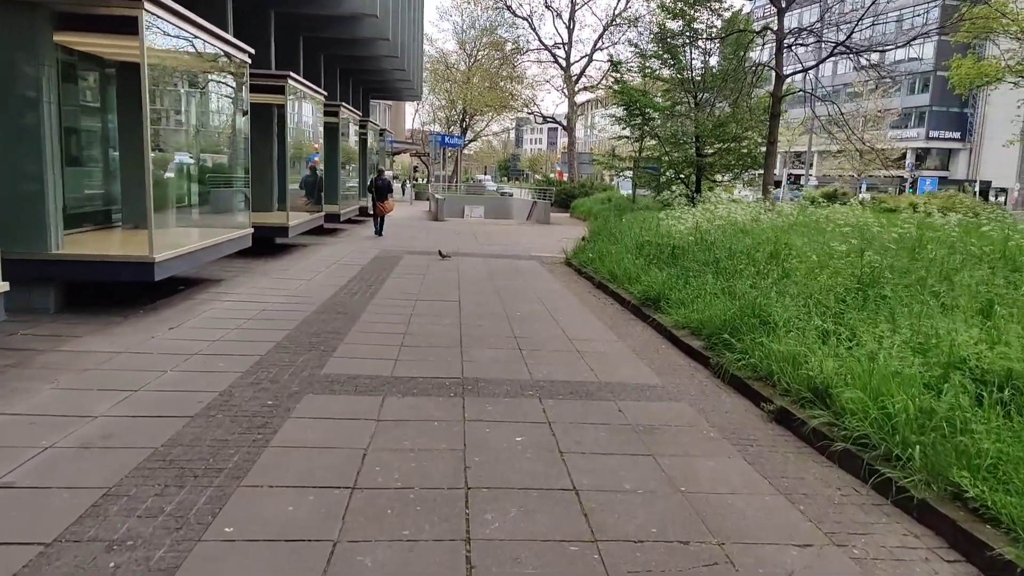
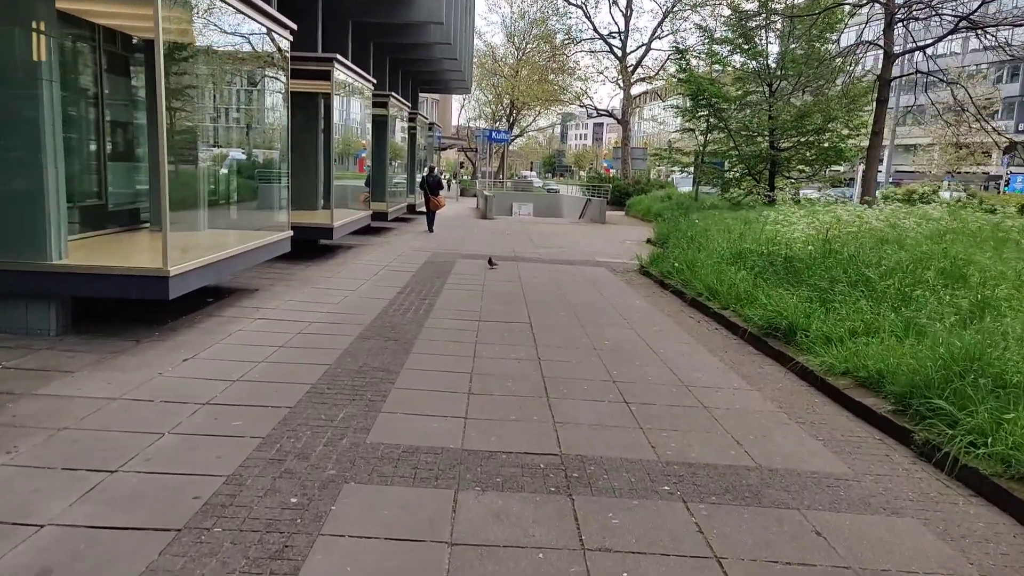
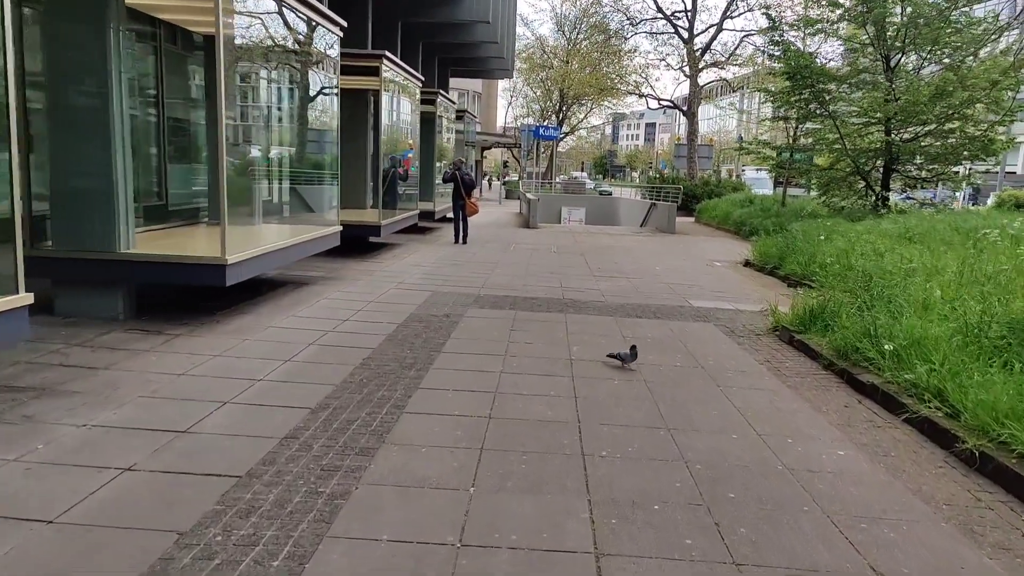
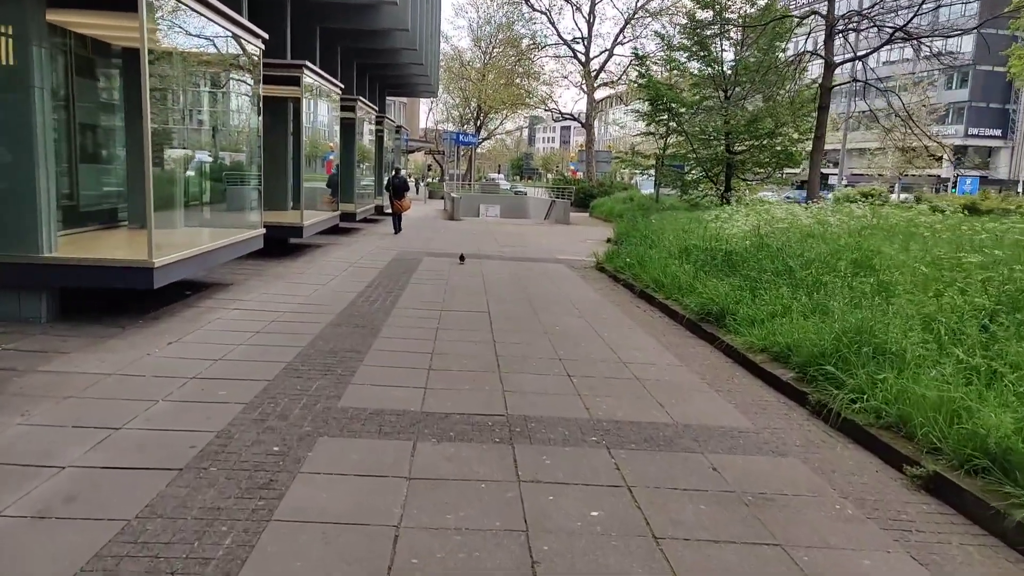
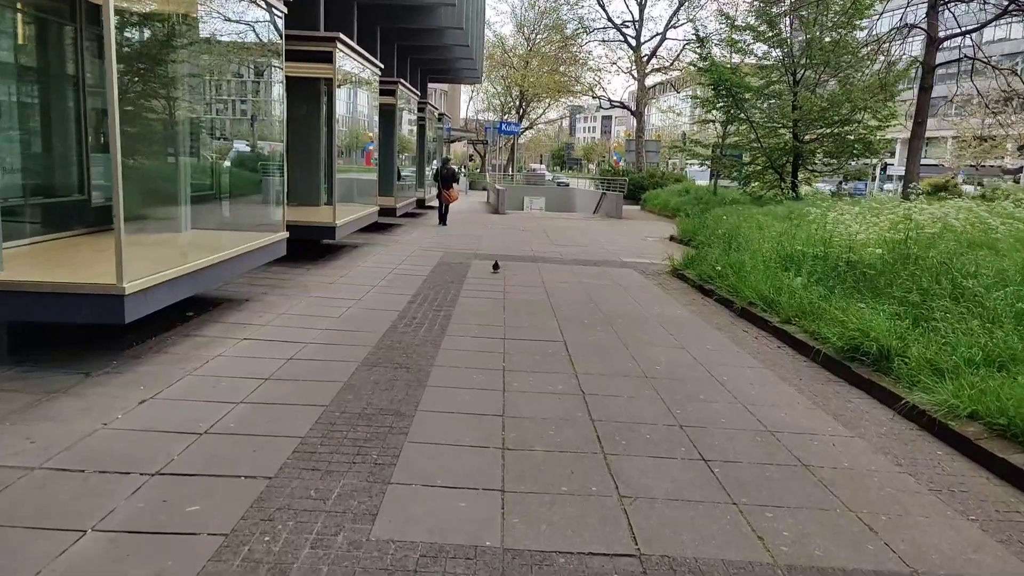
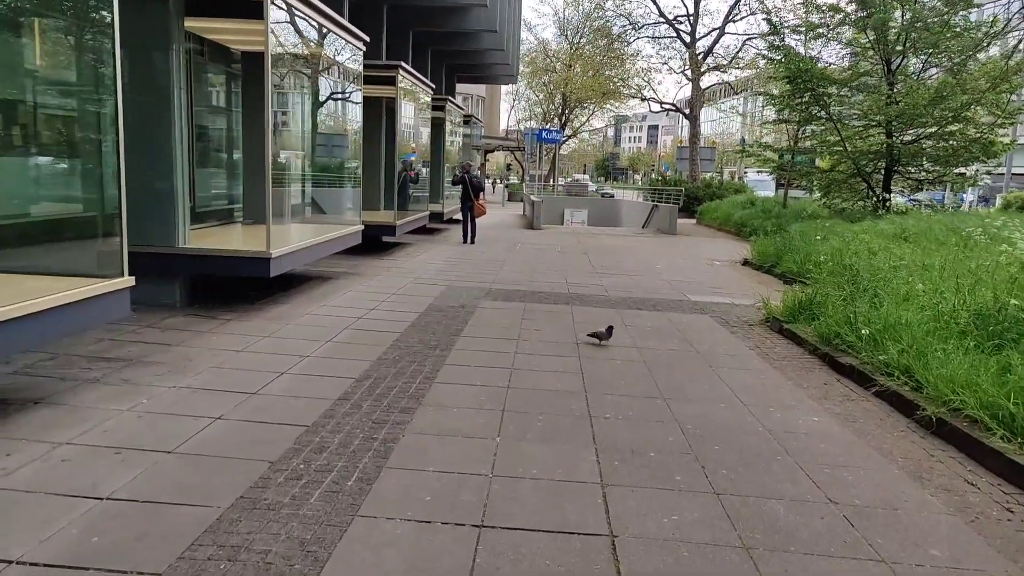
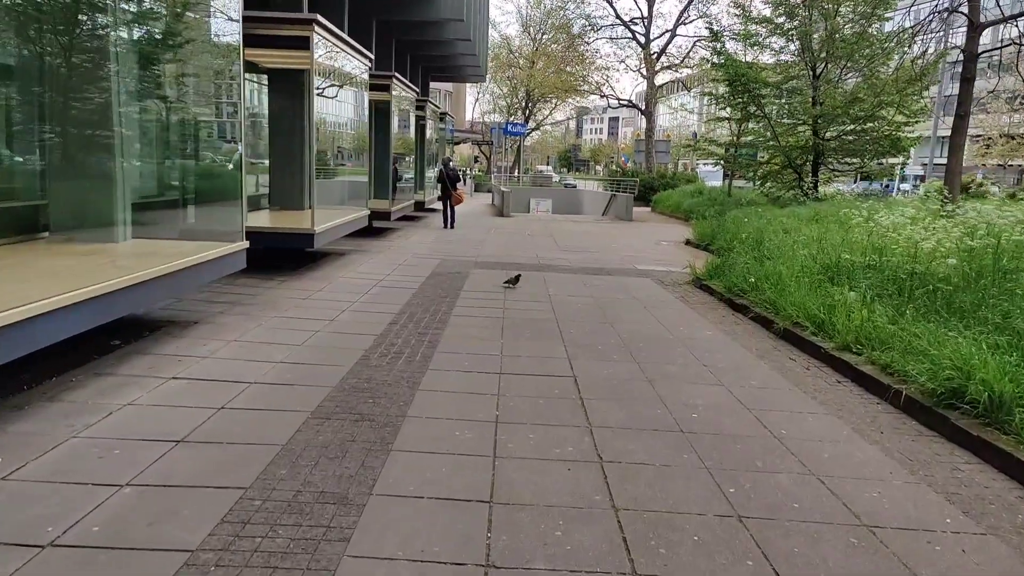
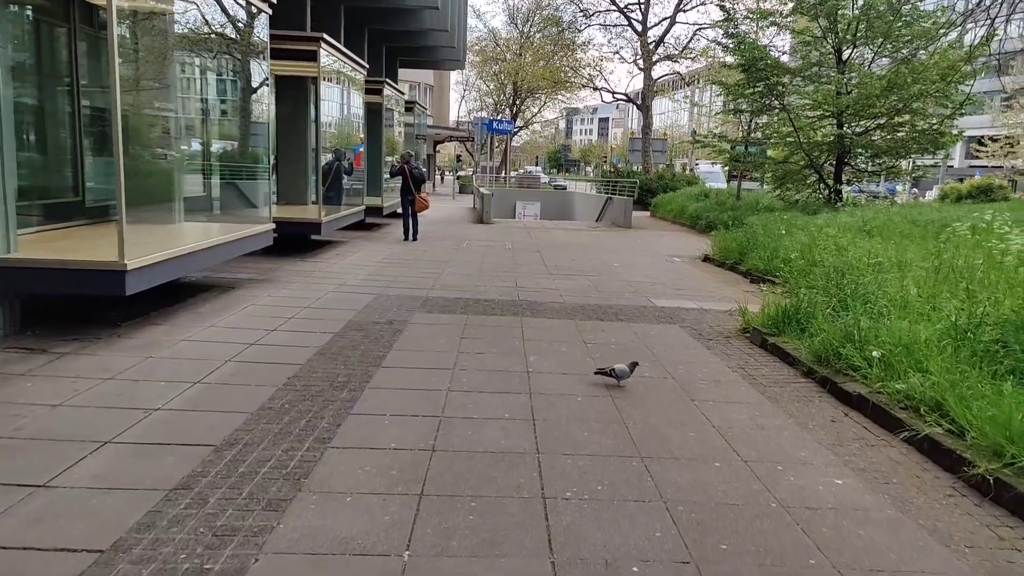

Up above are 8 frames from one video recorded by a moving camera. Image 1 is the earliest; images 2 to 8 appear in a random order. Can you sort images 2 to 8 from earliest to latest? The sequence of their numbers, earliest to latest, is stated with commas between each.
4, 2, 5, 7, 6, 3, 8
